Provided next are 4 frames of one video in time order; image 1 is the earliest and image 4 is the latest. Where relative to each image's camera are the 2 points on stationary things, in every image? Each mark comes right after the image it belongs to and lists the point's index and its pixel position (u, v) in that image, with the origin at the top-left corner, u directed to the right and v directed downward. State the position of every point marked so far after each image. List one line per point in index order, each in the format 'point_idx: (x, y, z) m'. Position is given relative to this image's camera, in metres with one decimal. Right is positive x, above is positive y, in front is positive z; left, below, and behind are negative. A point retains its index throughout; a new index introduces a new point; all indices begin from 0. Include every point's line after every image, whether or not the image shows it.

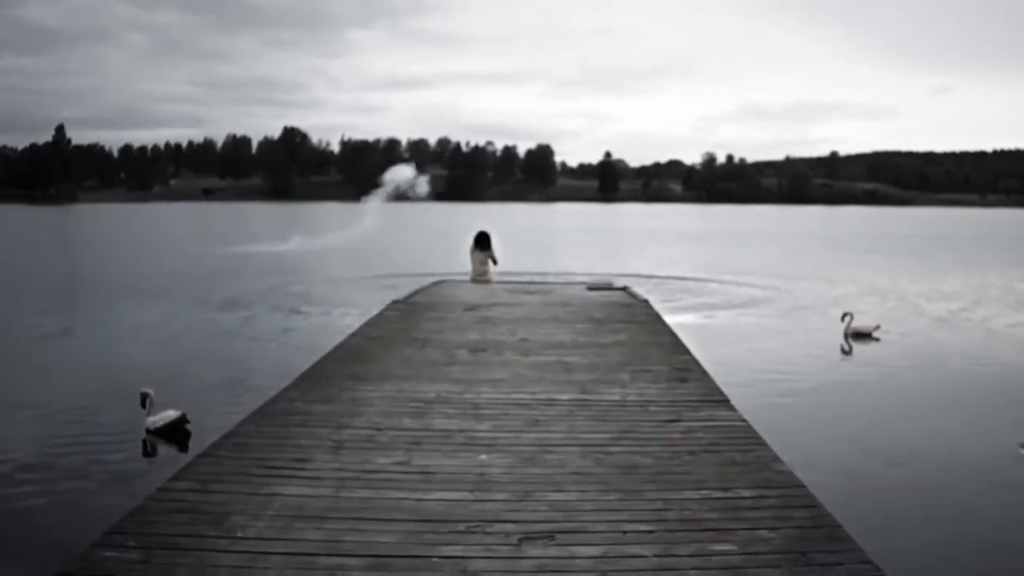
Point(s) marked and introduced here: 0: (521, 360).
0: (+0.1, -0.6, +7.5) m
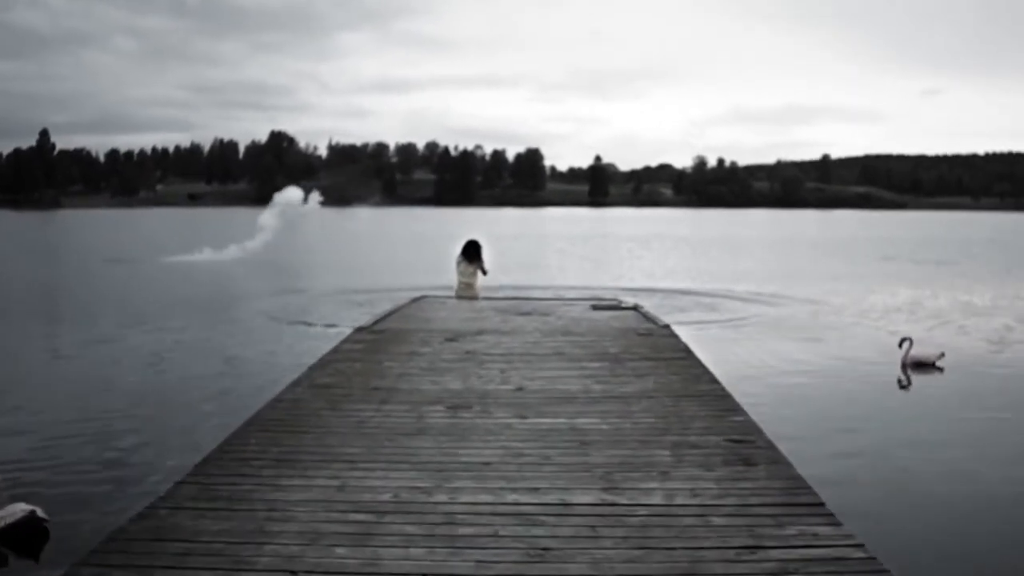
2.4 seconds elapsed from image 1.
0: (0.0, -0.8, +5.5) m
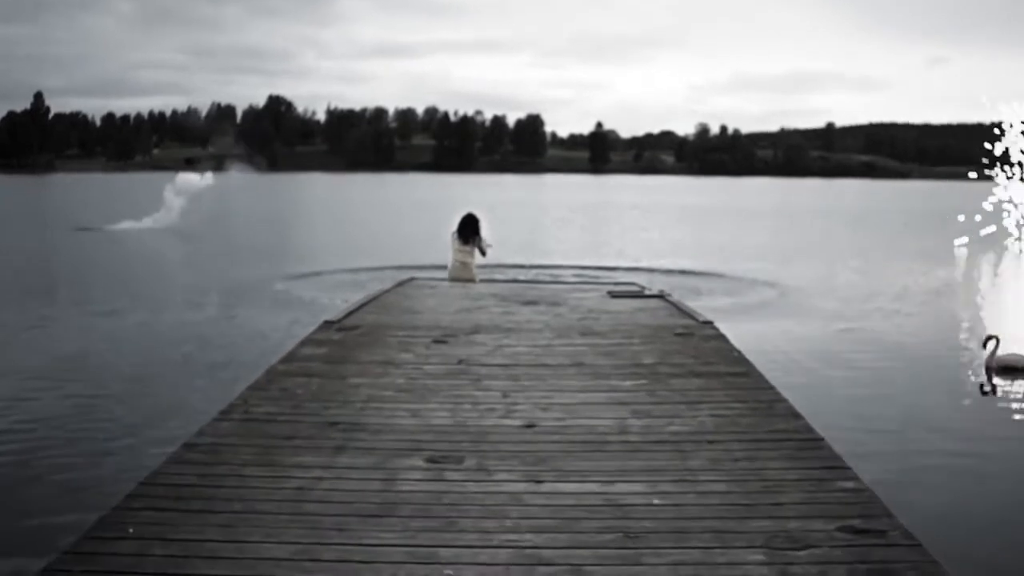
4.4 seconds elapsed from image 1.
0: (+0.1, -0.9, +3.7) m
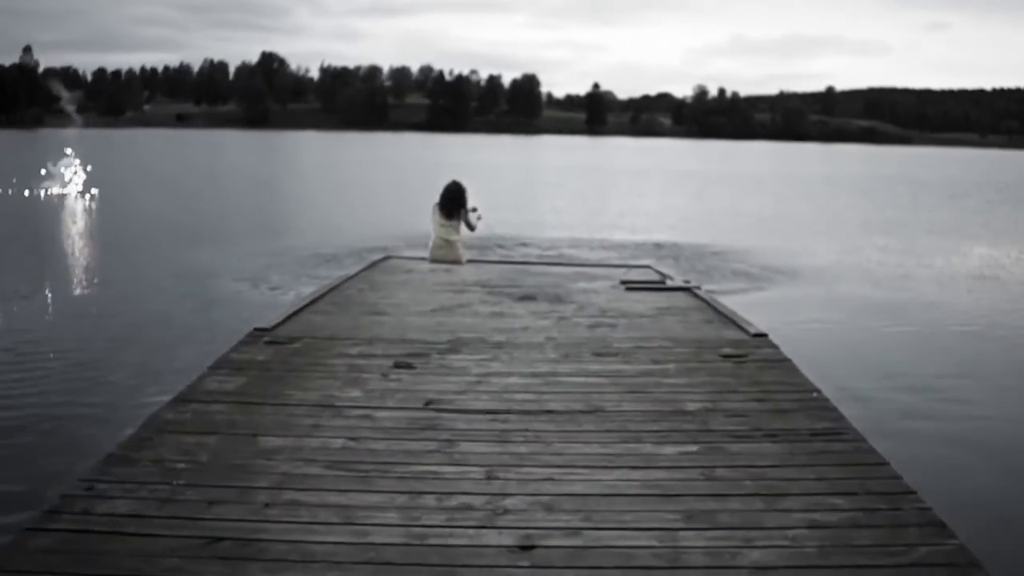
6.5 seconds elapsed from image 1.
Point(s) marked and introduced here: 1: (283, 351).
0: (0.0, -1.0, +1.9) m
1: (-1.3, -0.4, +5.2) m
